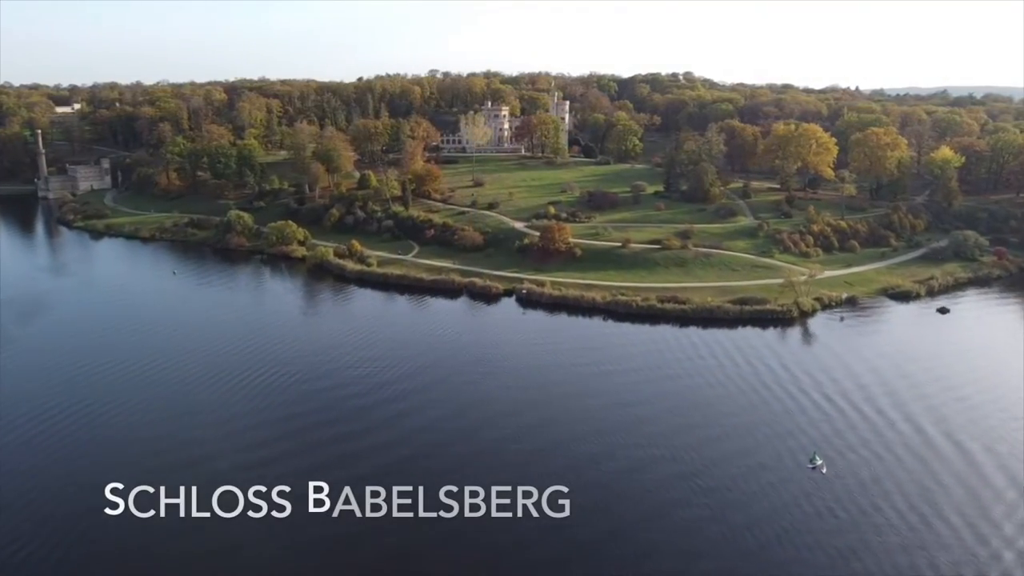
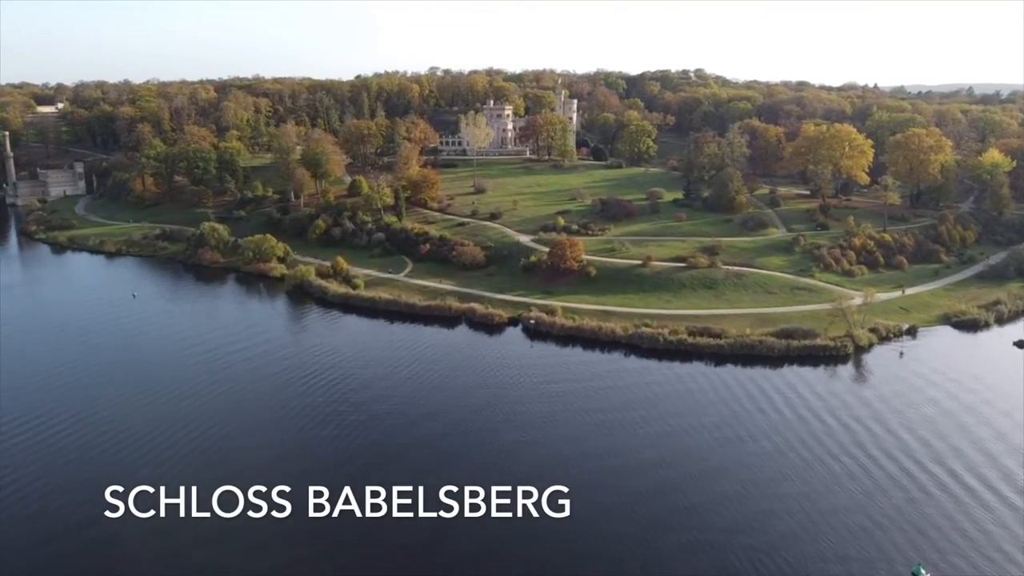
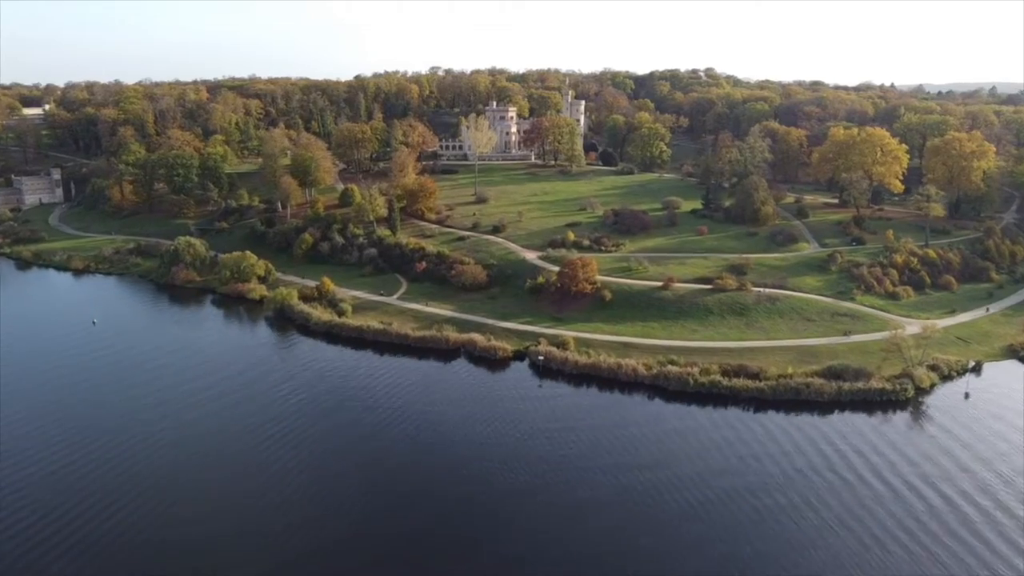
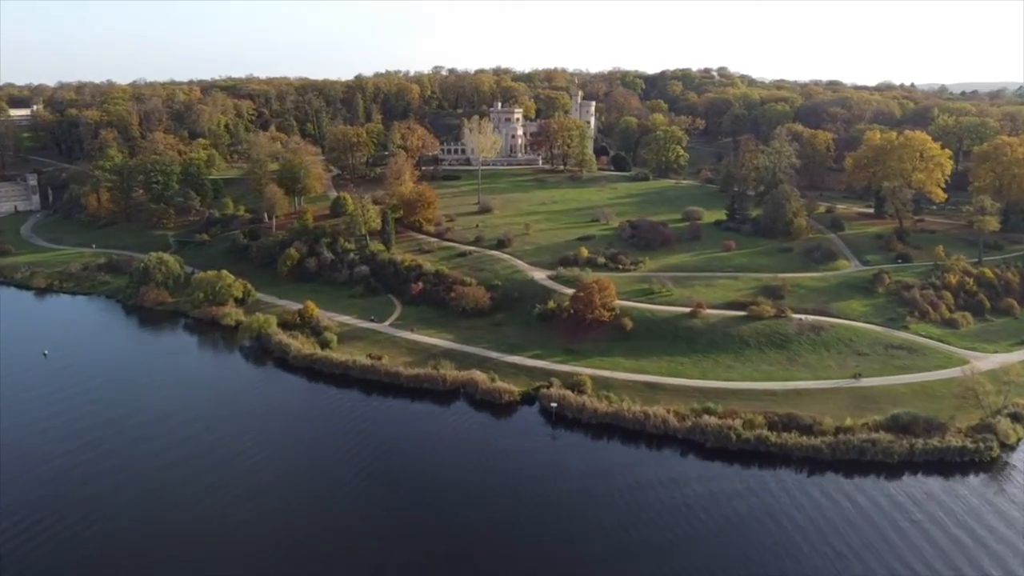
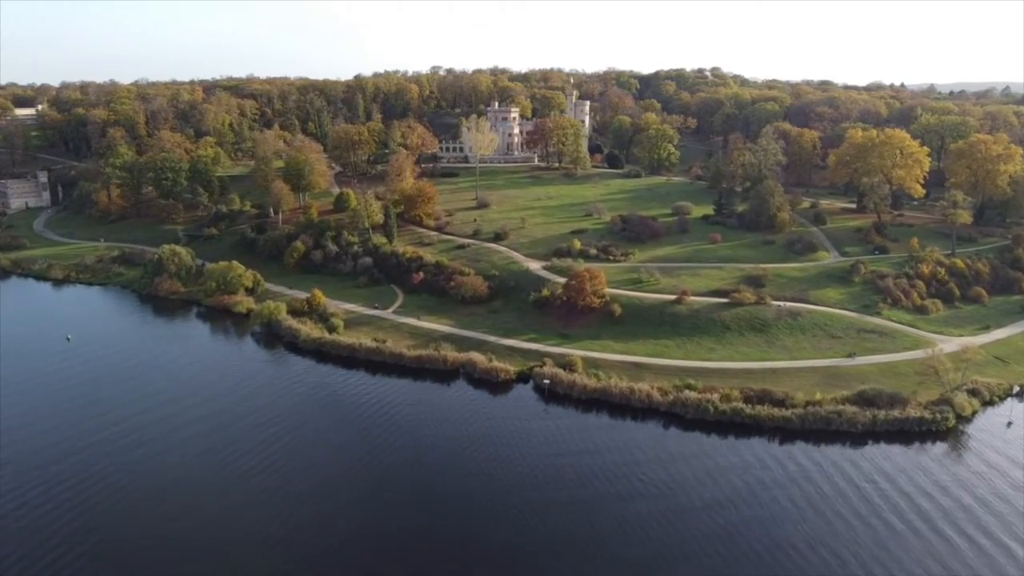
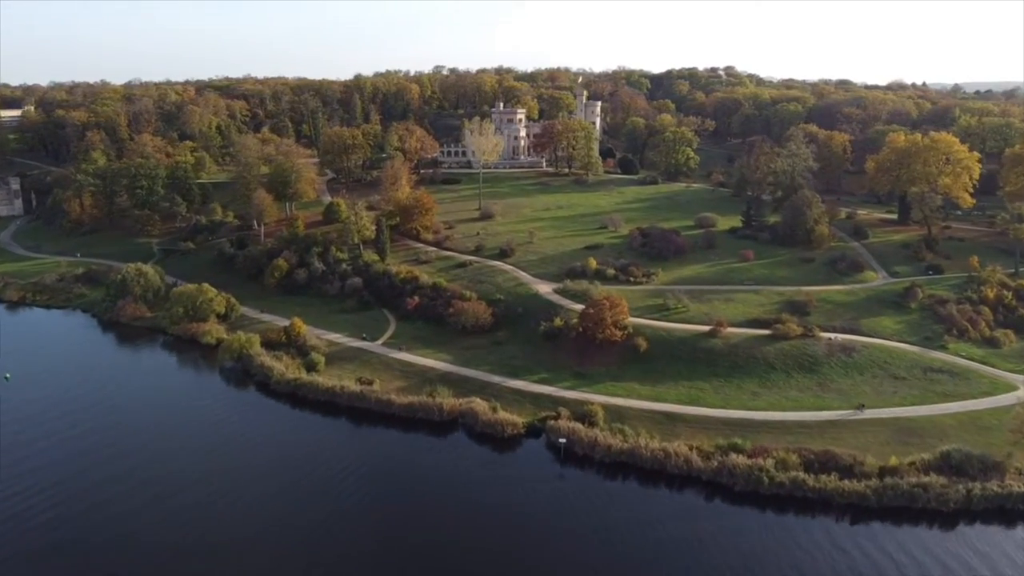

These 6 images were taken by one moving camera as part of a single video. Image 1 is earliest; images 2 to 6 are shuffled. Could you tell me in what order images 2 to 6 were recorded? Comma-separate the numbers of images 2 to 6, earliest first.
2, 3, 5, 4, 6
